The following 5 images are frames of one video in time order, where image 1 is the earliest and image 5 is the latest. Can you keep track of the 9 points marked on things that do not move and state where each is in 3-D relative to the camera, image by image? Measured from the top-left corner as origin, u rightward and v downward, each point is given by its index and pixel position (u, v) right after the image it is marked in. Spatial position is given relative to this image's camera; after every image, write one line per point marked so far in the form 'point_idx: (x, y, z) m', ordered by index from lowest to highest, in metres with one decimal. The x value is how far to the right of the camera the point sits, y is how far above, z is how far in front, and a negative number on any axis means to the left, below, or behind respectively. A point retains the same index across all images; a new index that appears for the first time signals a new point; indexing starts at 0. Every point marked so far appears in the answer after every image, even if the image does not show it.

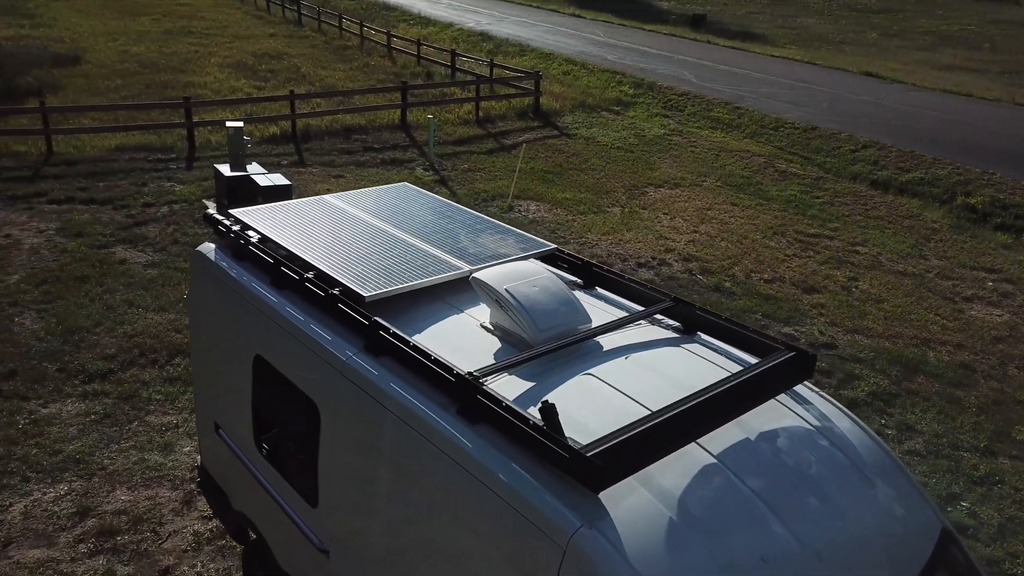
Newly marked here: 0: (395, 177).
0: (-1.8, +1.7, +12.7) m
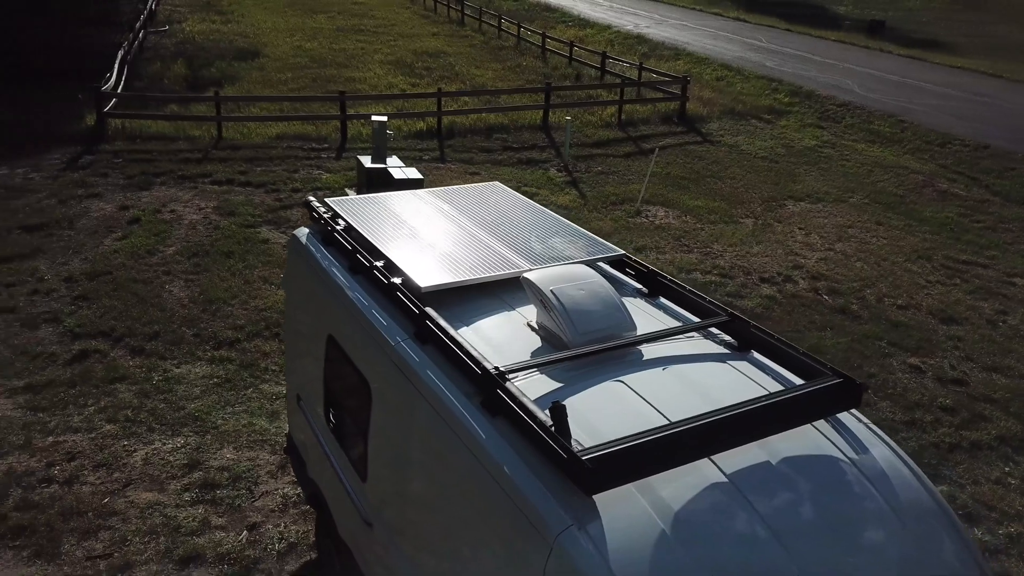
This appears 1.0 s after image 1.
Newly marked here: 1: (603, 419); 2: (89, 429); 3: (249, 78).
0: (+0.3, +1.8, +12.9) m
1: (+0.3, -0.4, +2.7) m
2: (-3.1, -1.0, +5.8) m
3: (-5.8, +4.6, +17.8) m
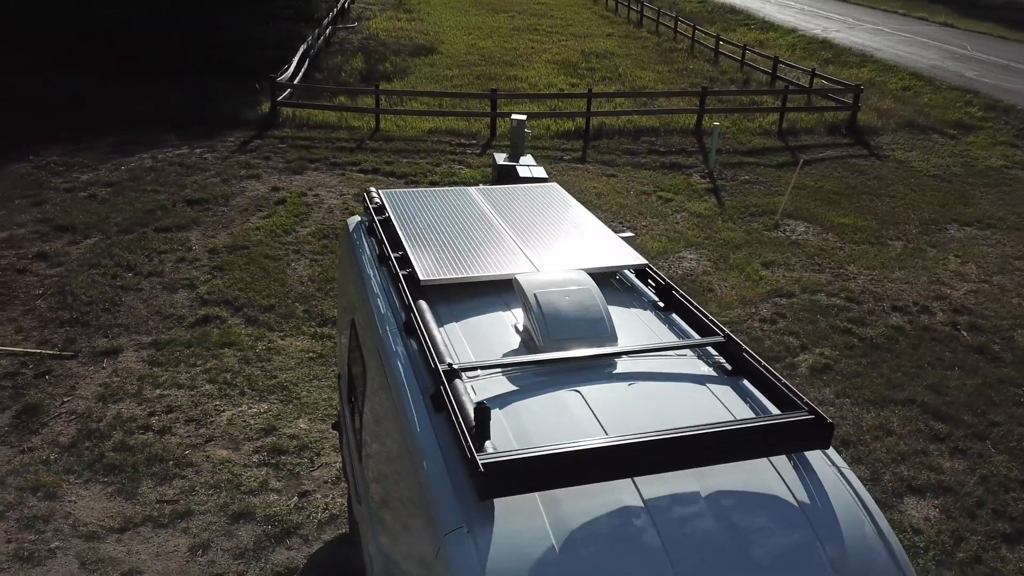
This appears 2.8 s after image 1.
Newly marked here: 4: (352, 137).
0: (+2.4, +1.7, +12.6) m
1: (+0.1, -0.5, +2.6) m
2: (-2.6, -0.8, +6.4) m
3: (-2.2, +5.0, +18.7) m
4: (-2.7, +2.6, +13.7) m
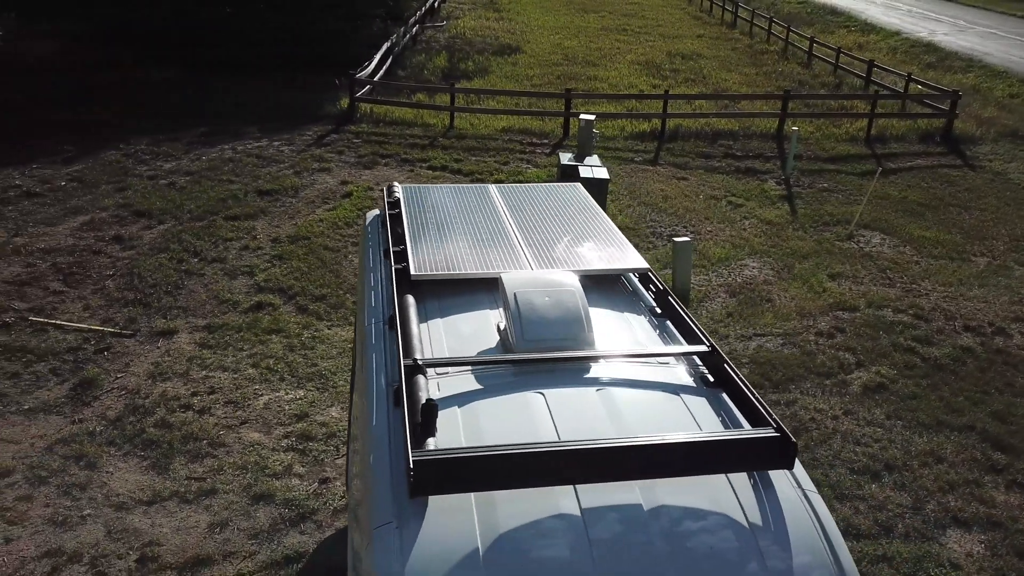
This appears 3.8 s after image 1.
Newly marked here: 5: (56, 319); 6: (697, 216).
0: (+3.5, +1.5, +12.2) m
1: (-0.1, -0.4, +2.6) m
2: (-2.3, -0.7, +6.6) m
3: (-0.3, +5.0, +18.8) m
4: (-1.5, +2.7, +13.9) m
5: (-4.1, -0.3, +7.2) m
6: (+2.5, +1.0, +10.9) m
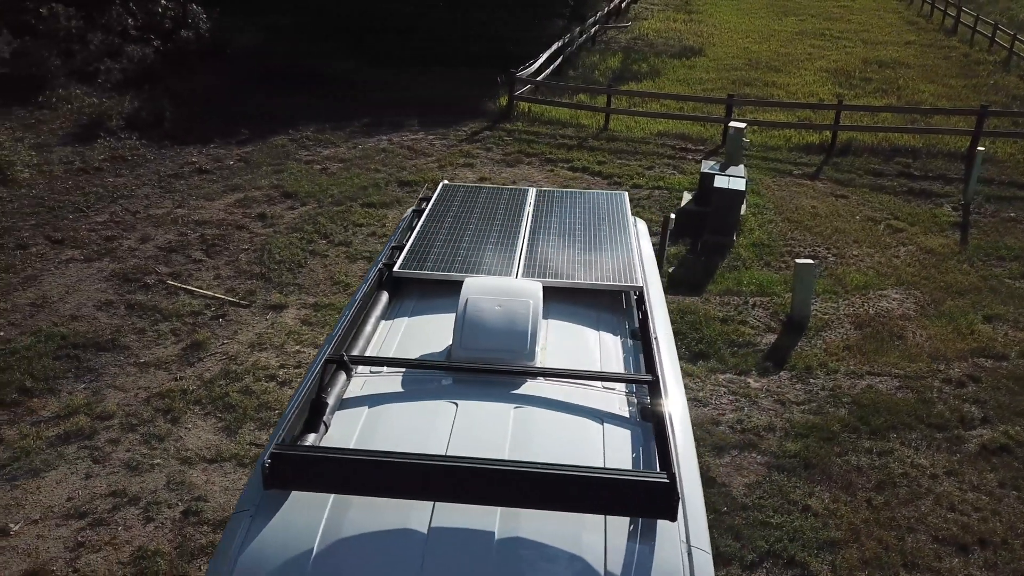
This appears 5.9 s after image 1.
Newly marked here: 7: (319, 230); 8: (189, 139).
0: (+5.5, +1.1, +11.1) m
1: (-0.4, -0.5, +2.5) m
2: (-1.6, -0.5, +7.0) m
3: (+3.6, +4.8, +18.3) m
4: (+1.1, +2.6, +13.8) m
5: (-3.2, 0.0, +8.0) m
6: (+4.2, +0.6, +10.1) m
7: (-2.3, +0.7, +9.4) m
8: (-4.9, +2.3, +12.1) m
